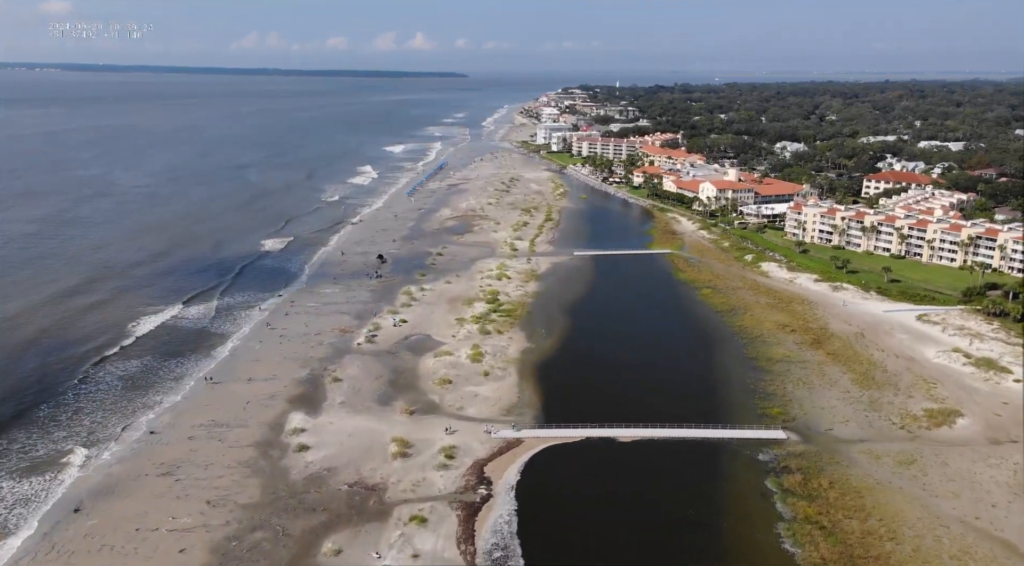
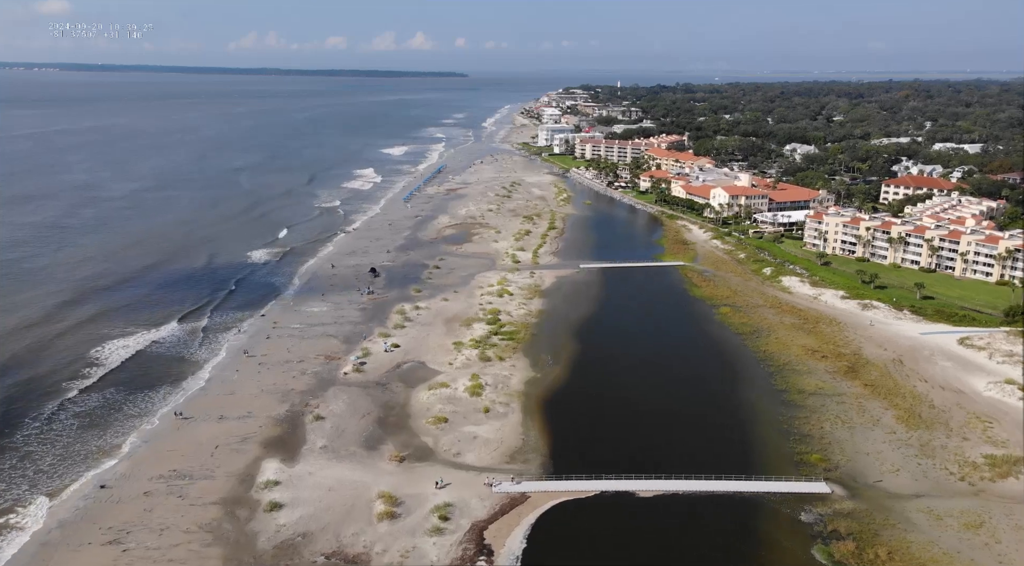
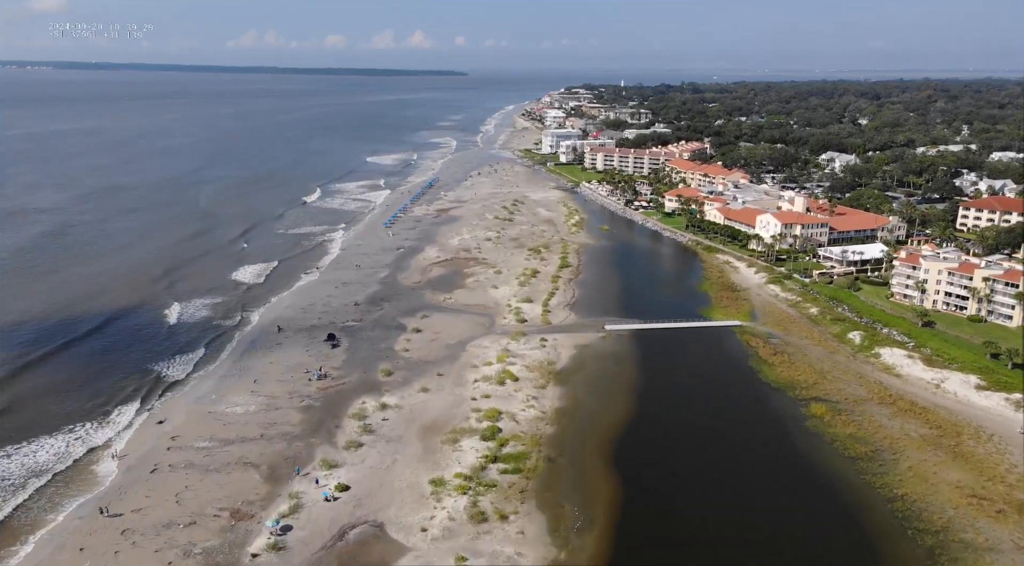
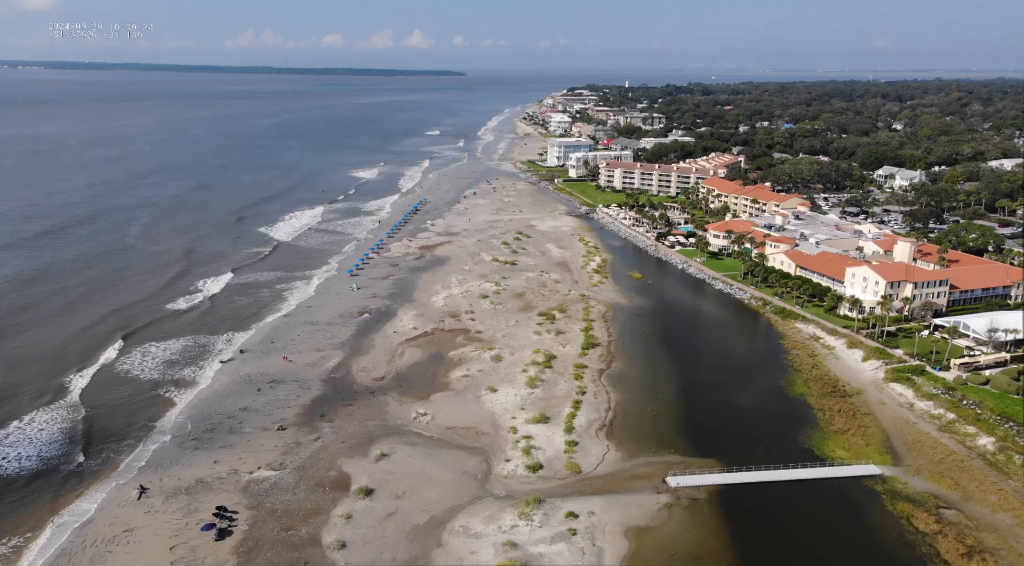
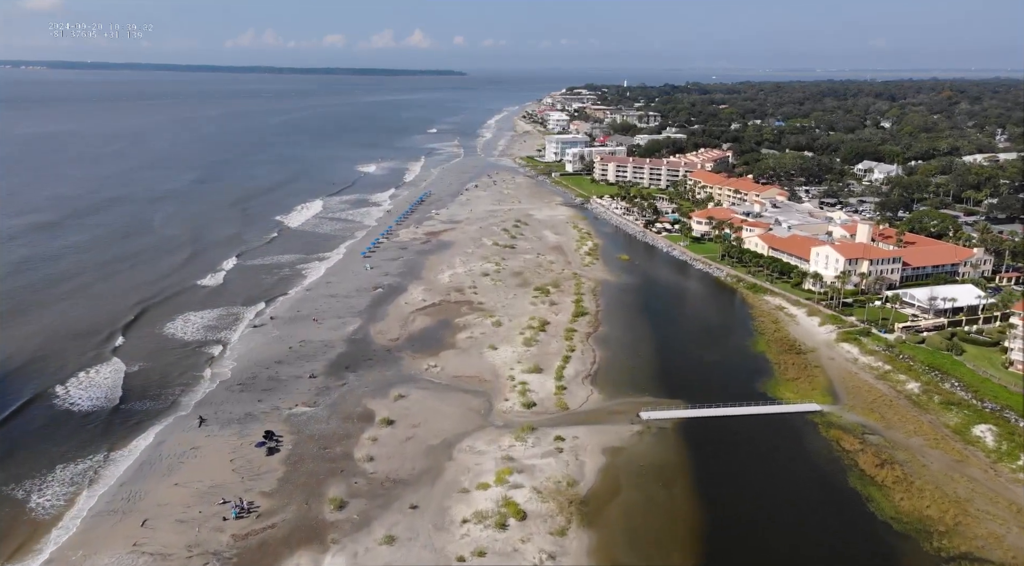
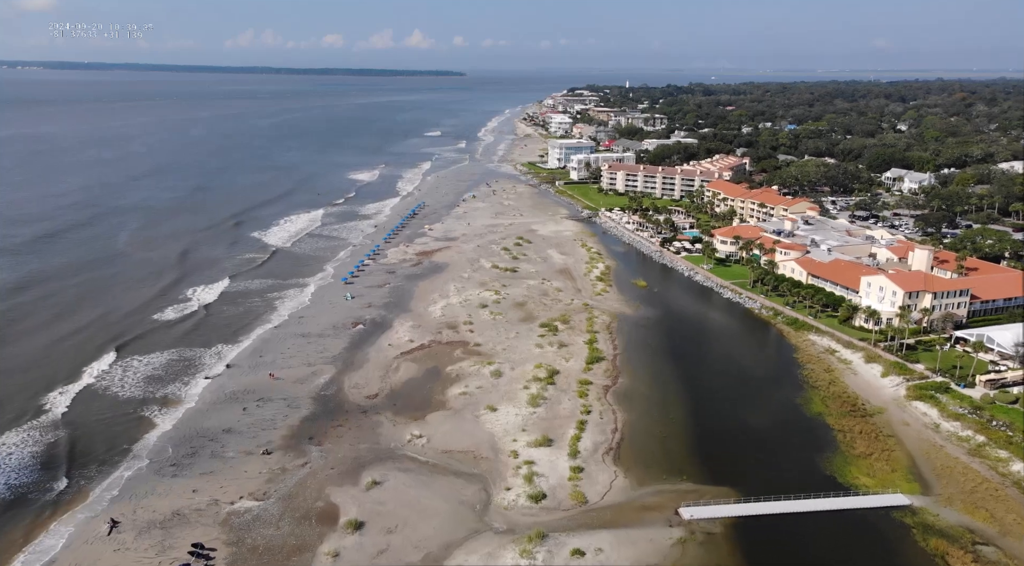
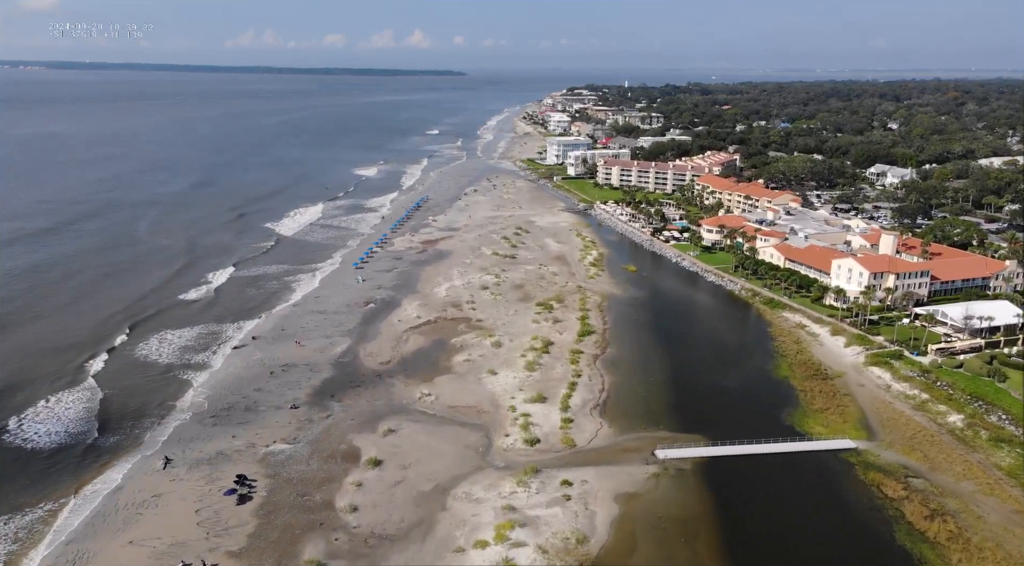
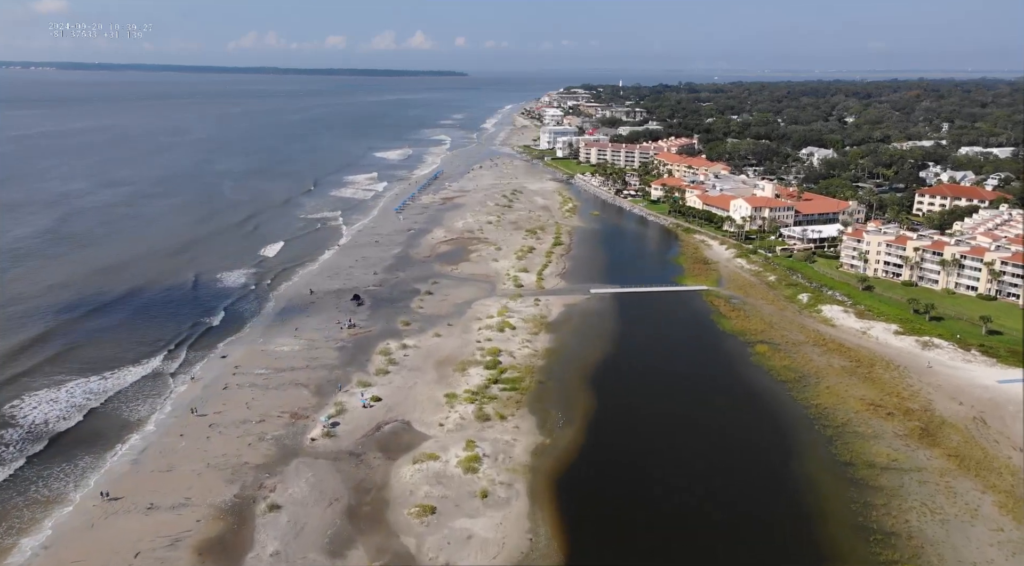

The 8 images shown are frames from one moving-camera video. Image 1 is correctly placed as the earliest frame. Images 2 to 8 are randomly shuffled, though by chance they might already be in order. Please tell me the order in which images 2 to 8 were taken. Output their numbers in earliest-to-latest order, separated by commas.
2, 8, 3, 5, 7, 4, 6
